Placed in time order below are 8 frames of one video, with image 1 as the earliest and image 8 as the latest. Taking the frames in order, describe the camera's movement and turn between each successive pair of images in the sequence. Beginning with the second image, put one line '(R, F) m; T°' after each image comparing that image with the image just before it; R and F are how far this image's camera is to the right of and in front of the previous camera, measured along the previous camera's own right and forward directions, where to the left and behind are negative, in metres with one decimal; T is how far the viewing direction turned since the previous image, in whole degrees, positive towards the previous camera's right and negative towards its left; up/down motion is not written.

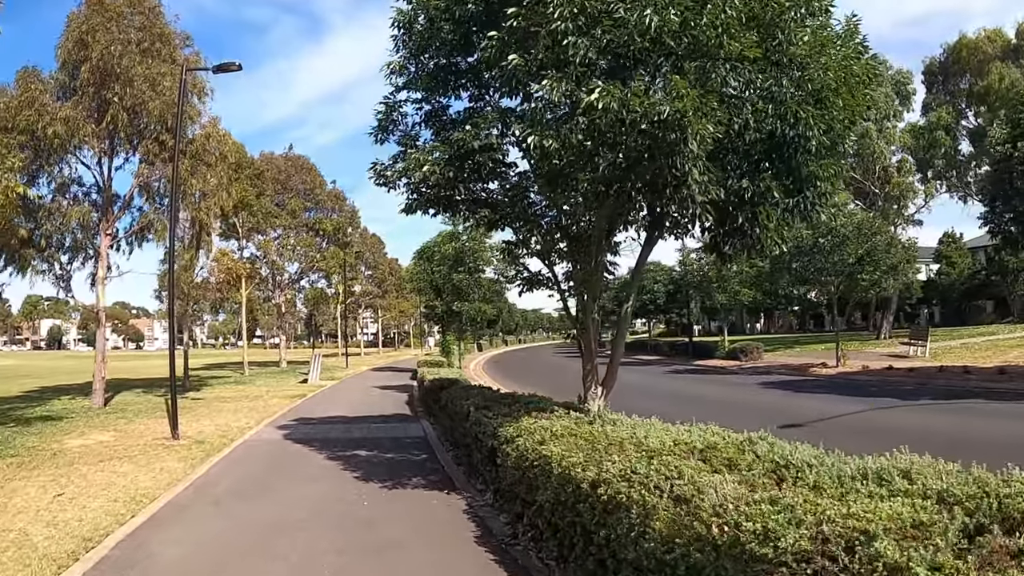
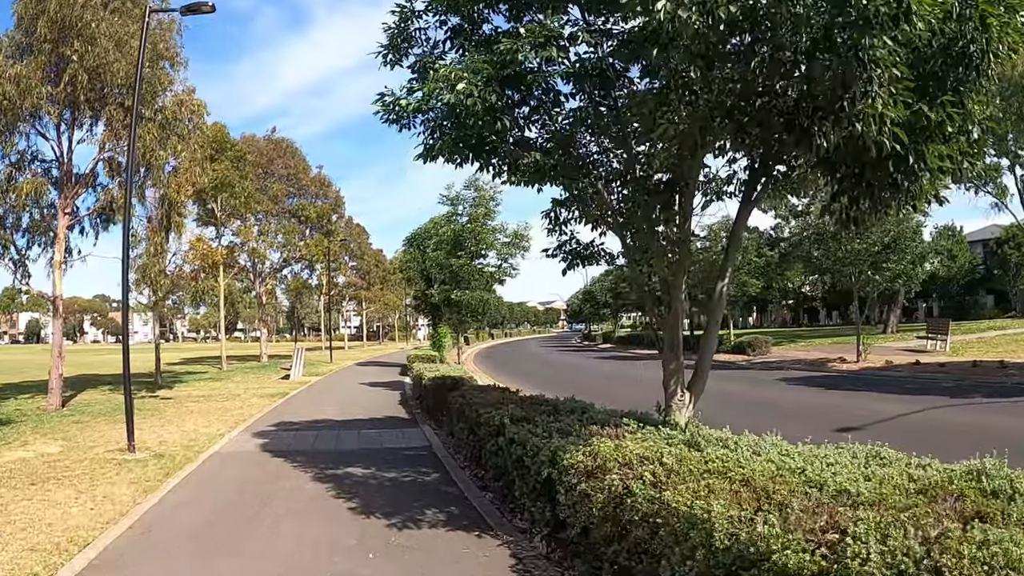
(-0.5, +1.9) m; +1°
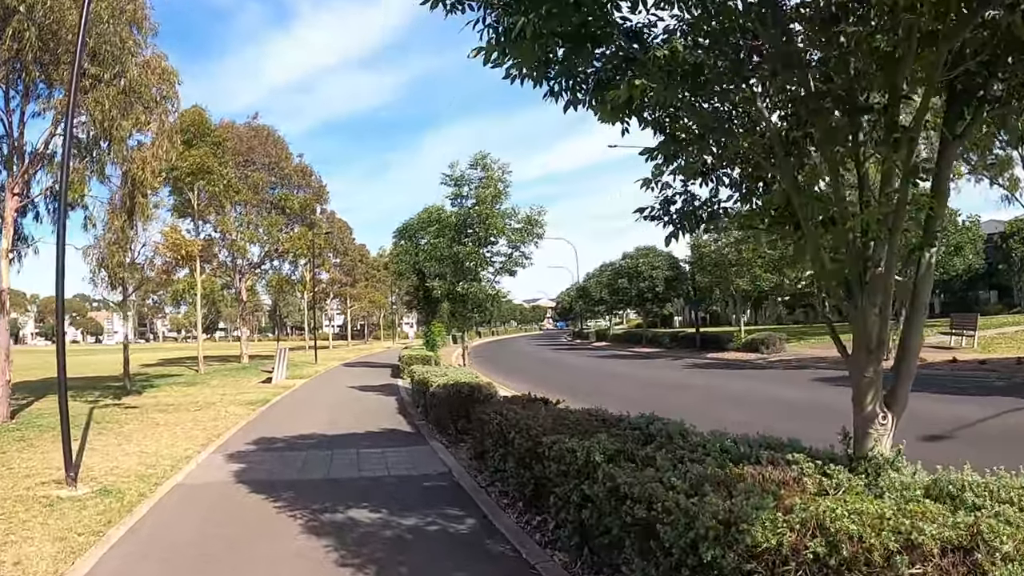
(-0.6, +2.0) m; +1°
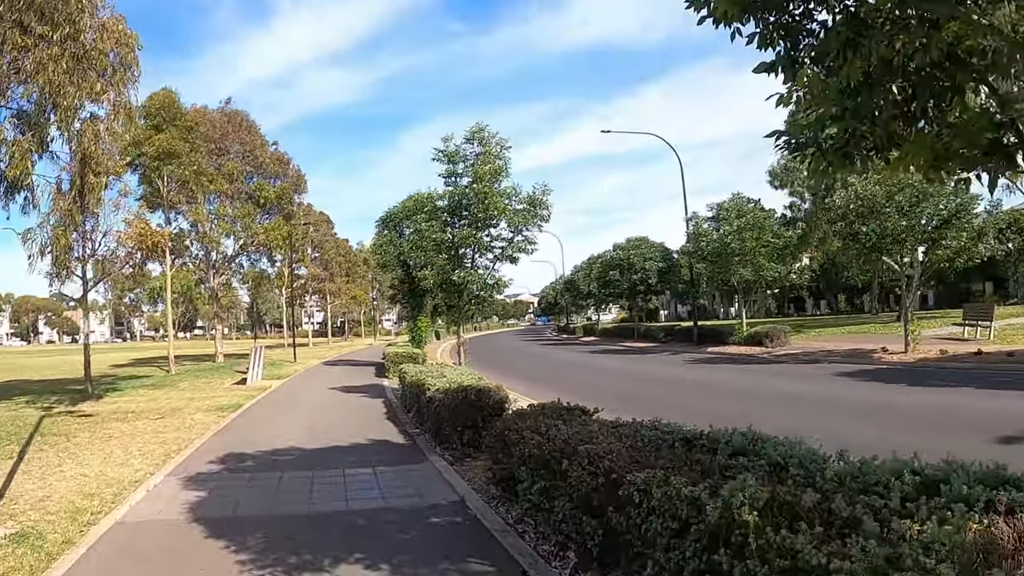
(-0.4, +1.6) m; +1°
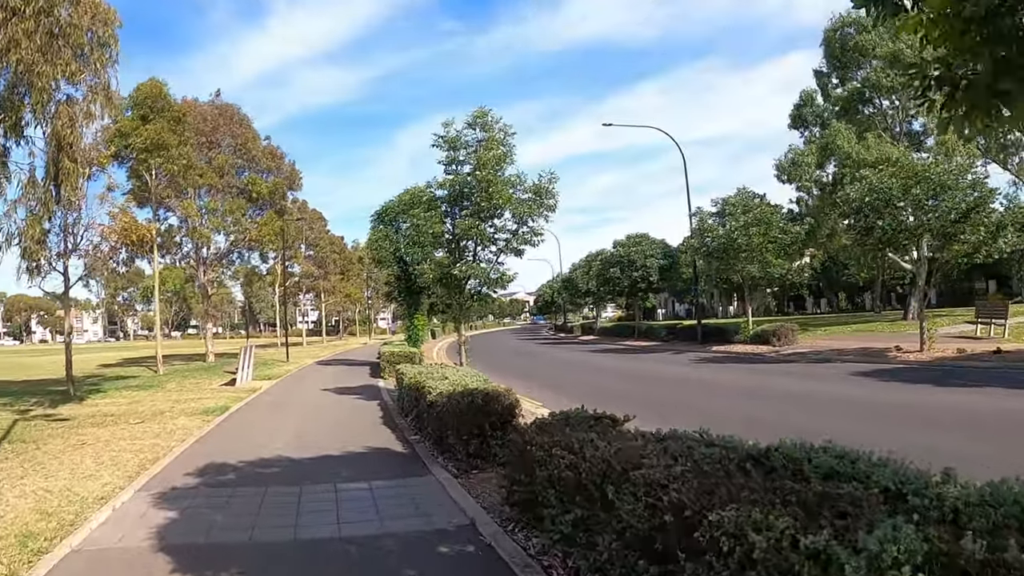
(-0.2, +0.8) m; 0°
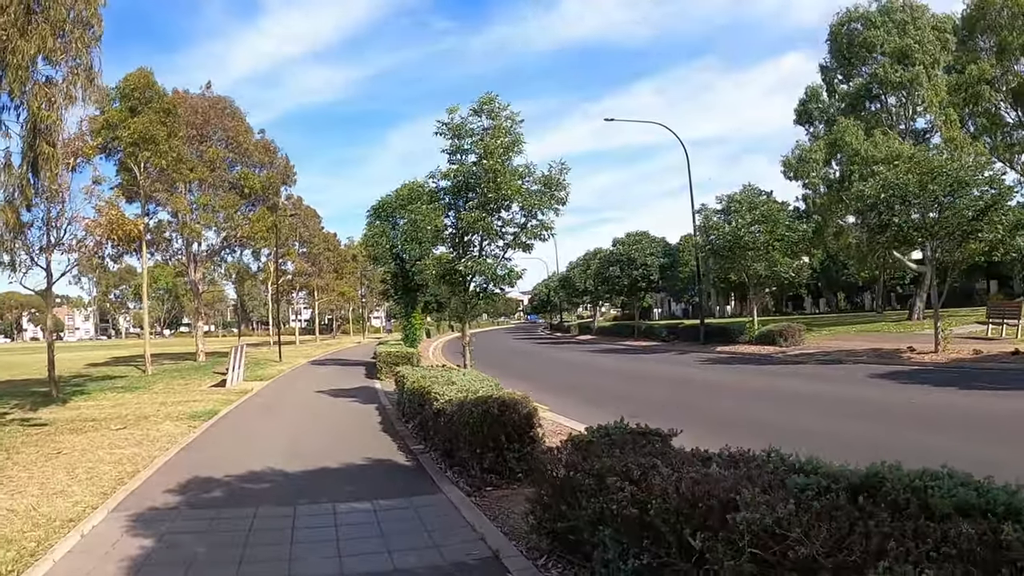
(-0.2, +0.8) m; 0°
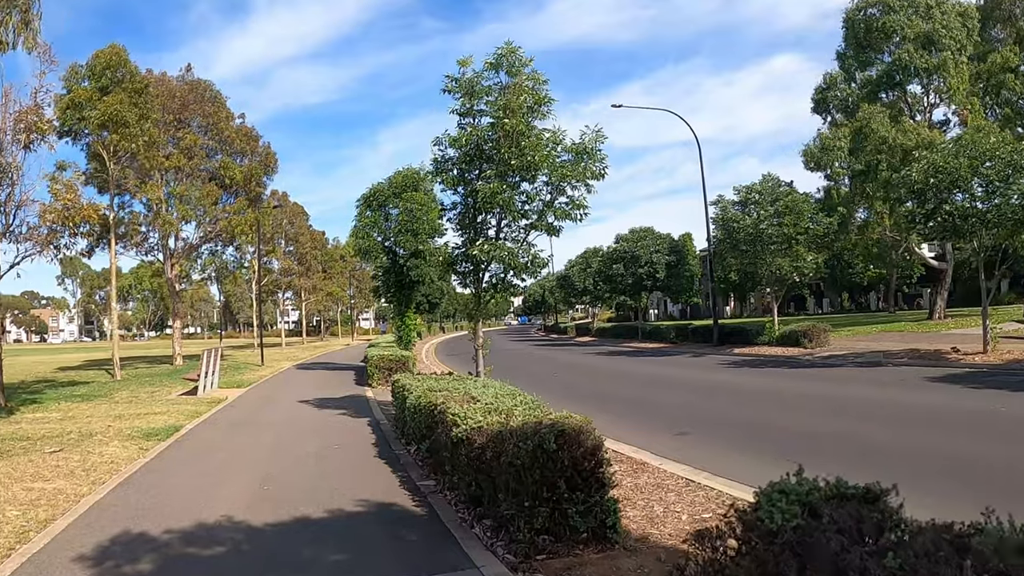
(-0.4, +2.1) m; +1°
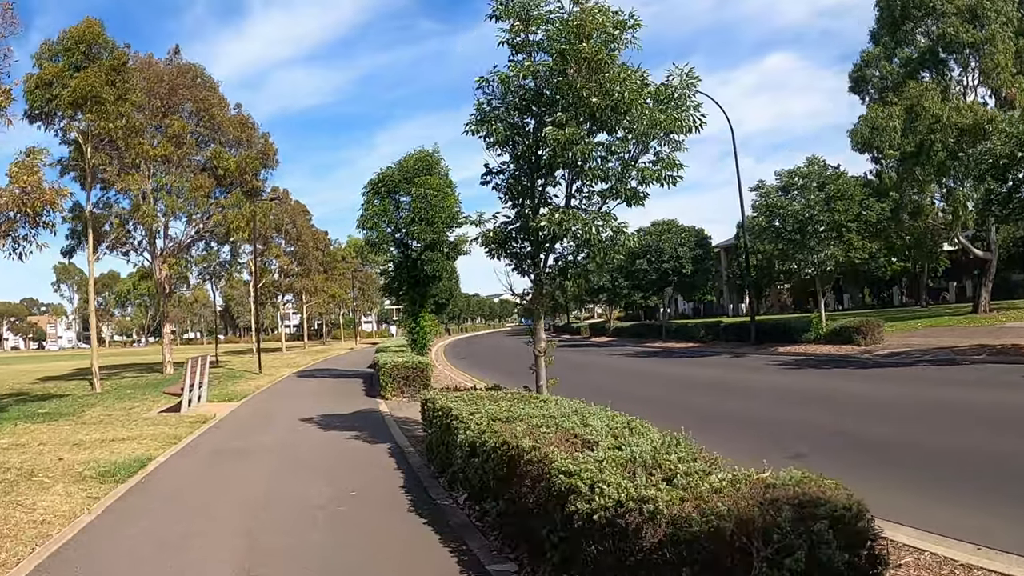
(-0.7, +2.4) m; 0°
